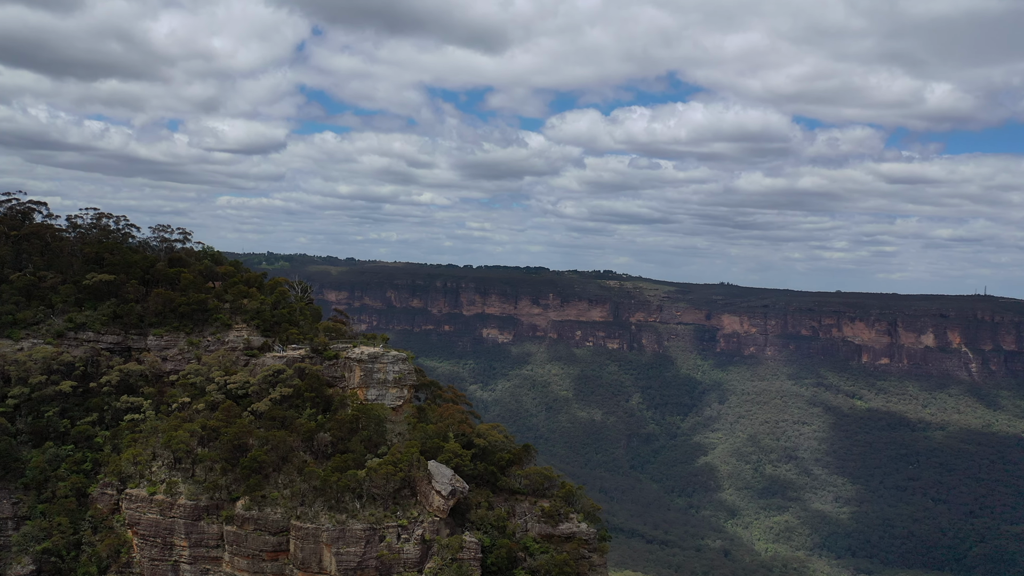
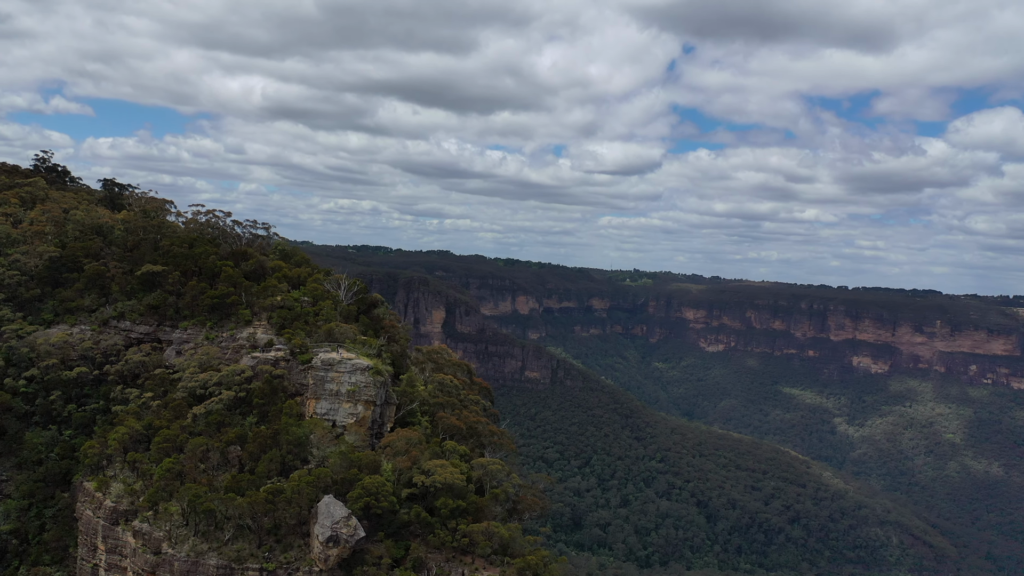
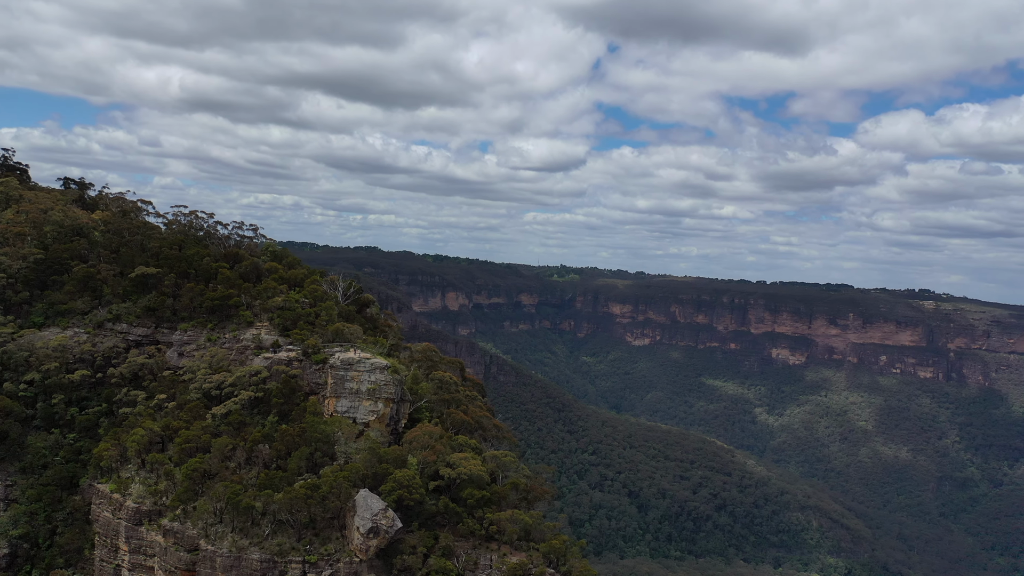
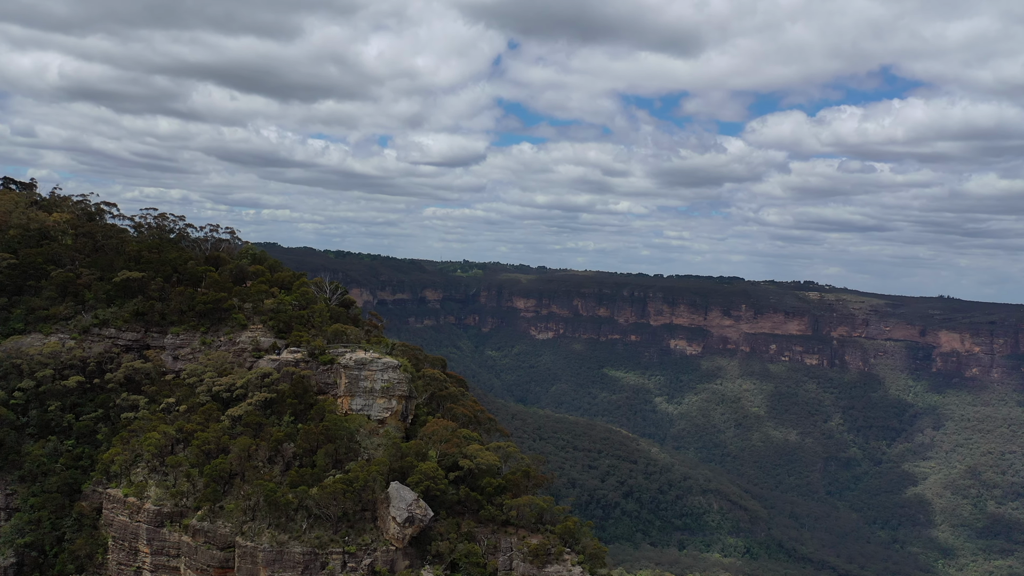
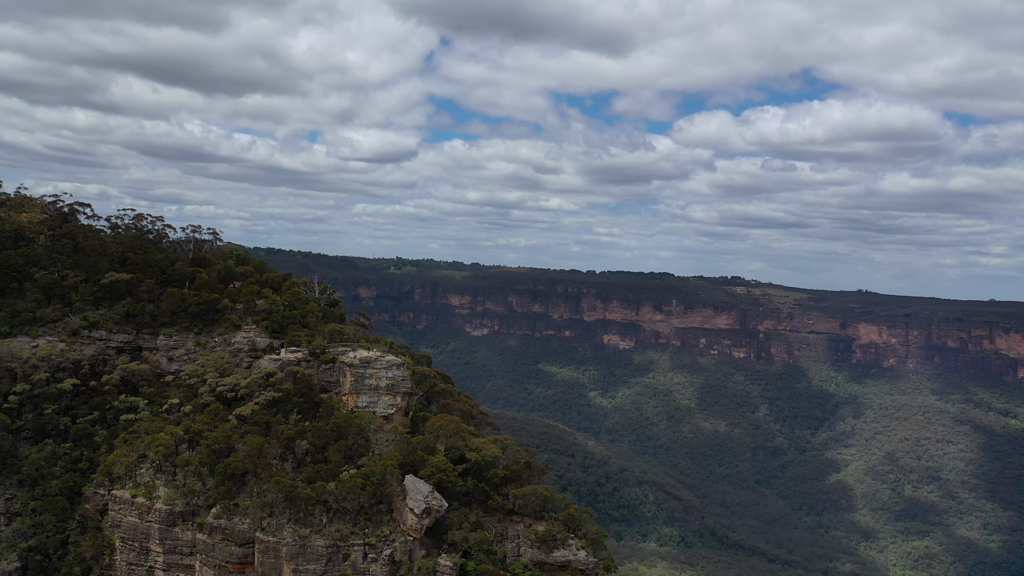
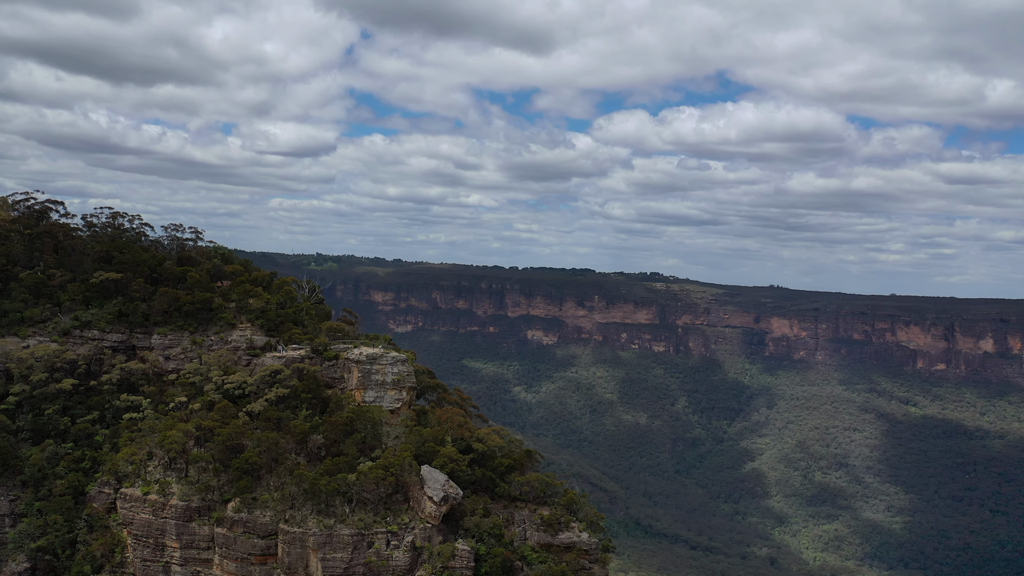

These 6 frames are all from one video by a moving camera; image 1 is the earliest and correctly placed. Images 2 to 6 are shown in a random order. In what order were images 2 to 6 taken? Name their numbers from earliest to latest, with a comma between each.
6, 5, 4, 3, 2
